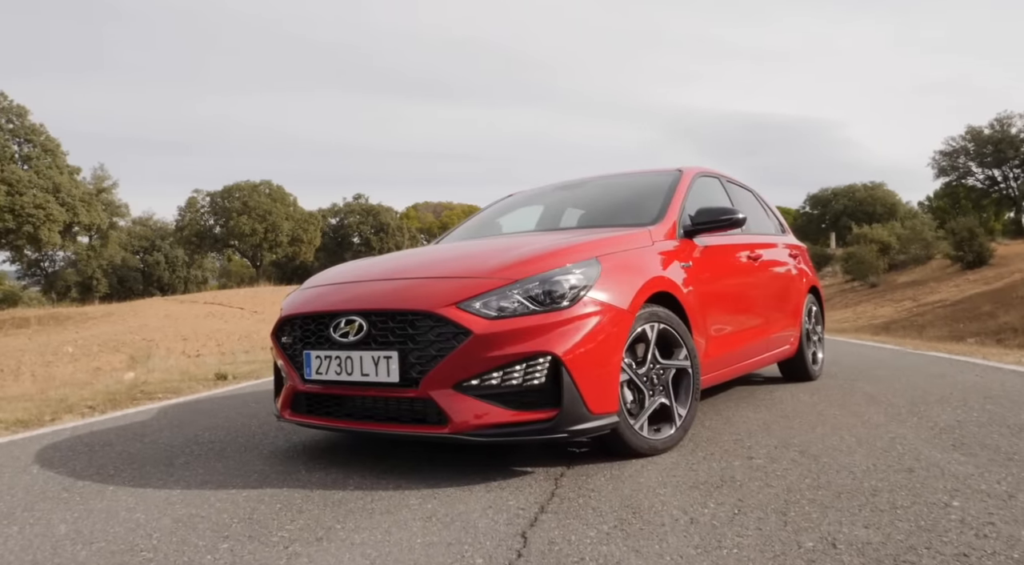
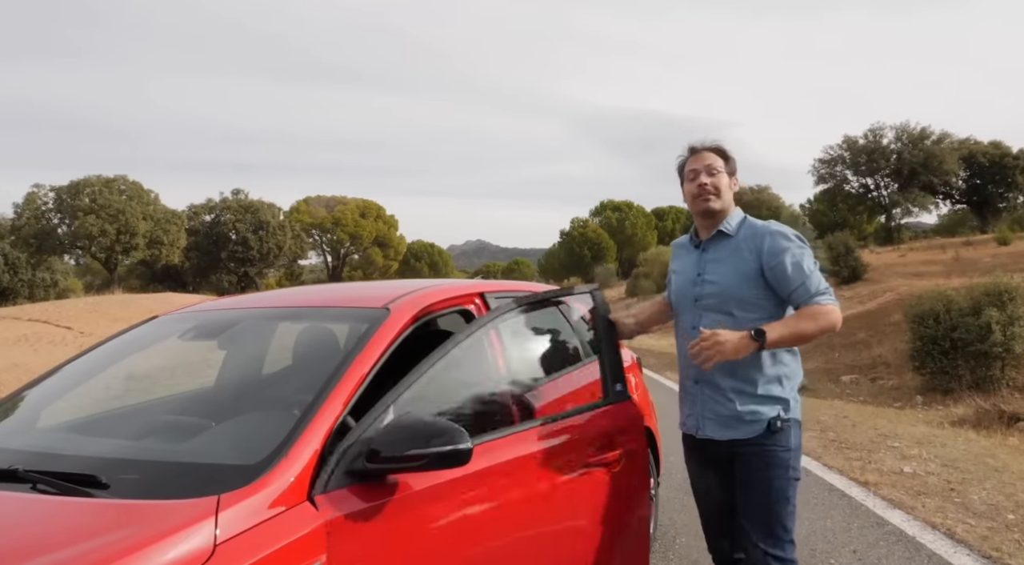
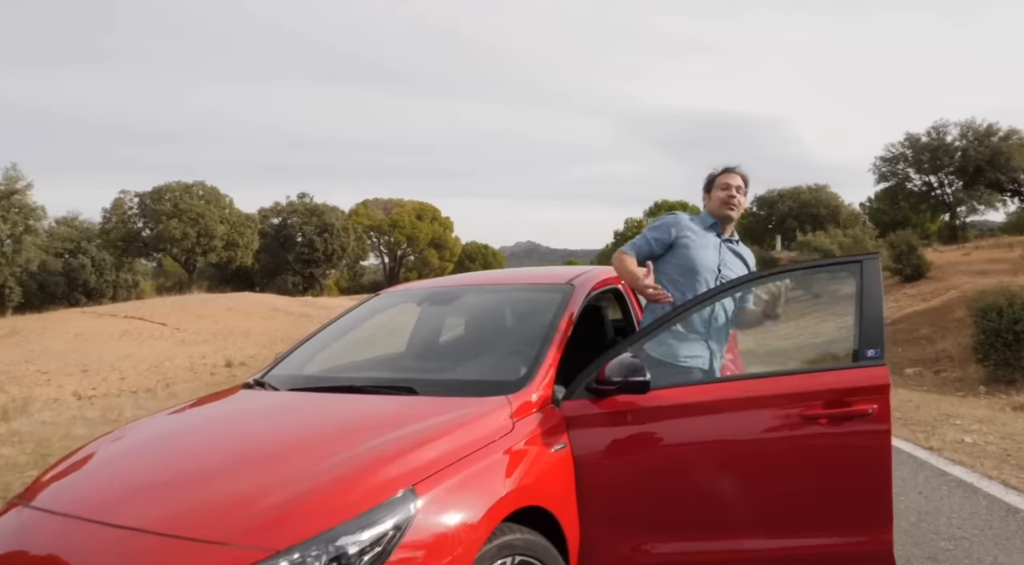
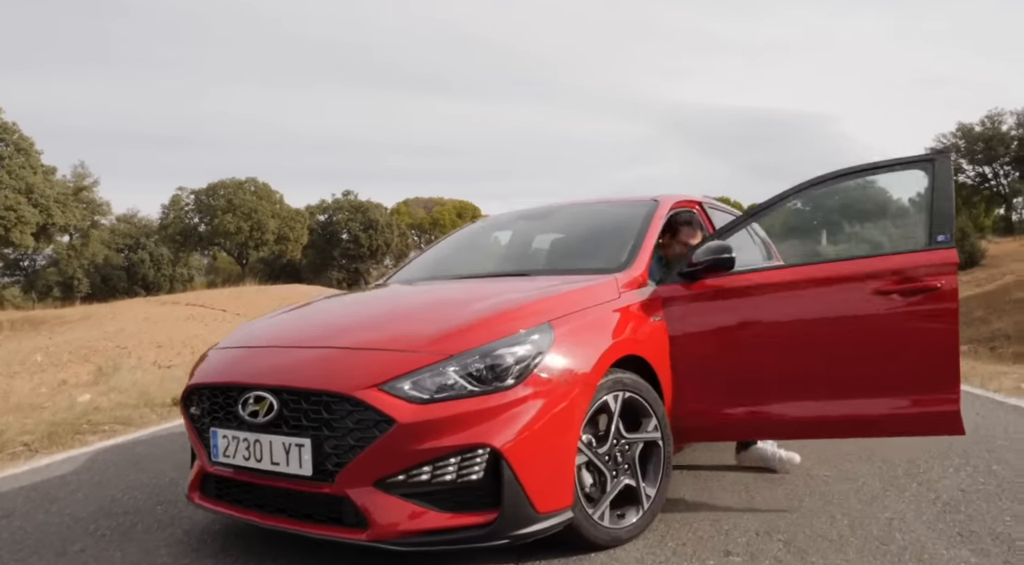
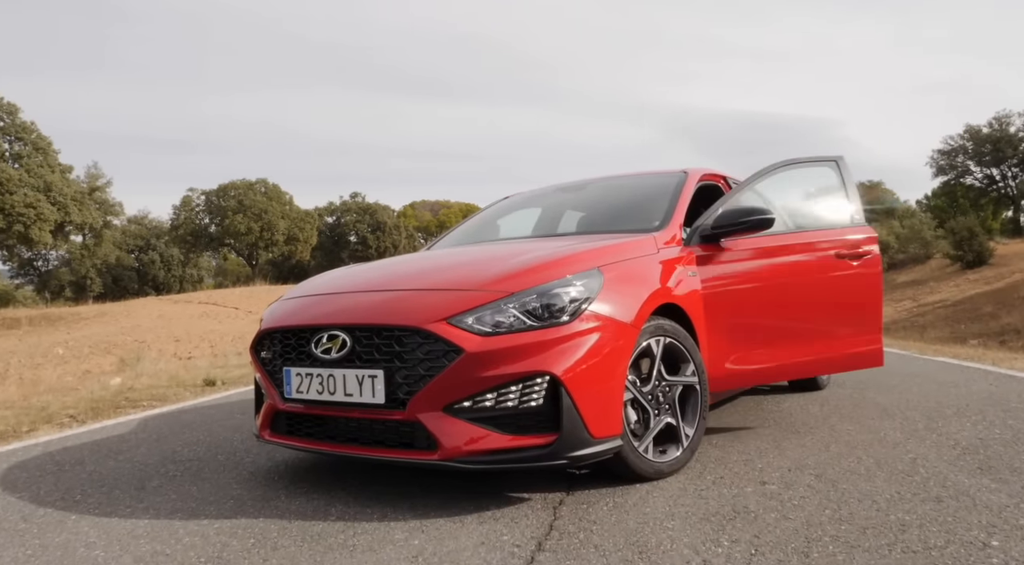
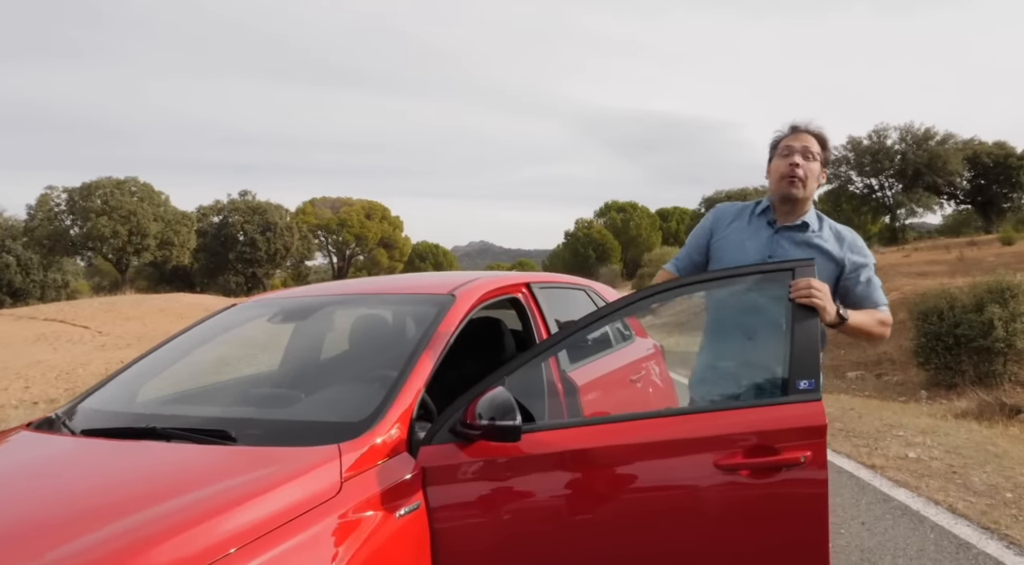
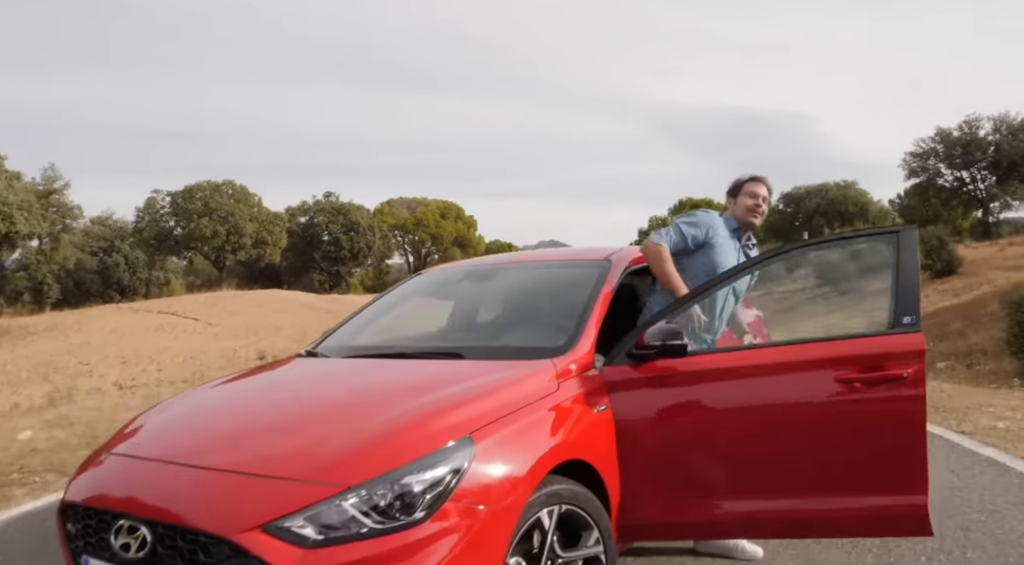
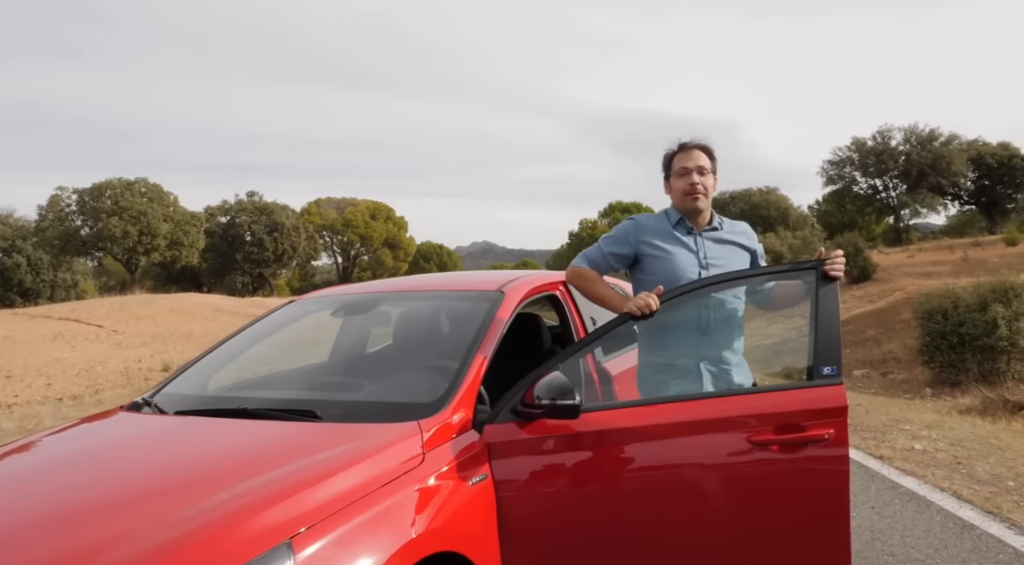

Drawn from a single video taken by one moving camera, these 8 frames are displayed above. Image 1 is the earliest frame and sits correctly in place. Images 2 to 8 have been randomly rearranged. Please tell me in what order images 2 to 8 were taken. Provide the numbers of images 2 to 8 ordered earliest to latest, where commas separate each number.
5, 4, 7, 3, 8, 6, 2
